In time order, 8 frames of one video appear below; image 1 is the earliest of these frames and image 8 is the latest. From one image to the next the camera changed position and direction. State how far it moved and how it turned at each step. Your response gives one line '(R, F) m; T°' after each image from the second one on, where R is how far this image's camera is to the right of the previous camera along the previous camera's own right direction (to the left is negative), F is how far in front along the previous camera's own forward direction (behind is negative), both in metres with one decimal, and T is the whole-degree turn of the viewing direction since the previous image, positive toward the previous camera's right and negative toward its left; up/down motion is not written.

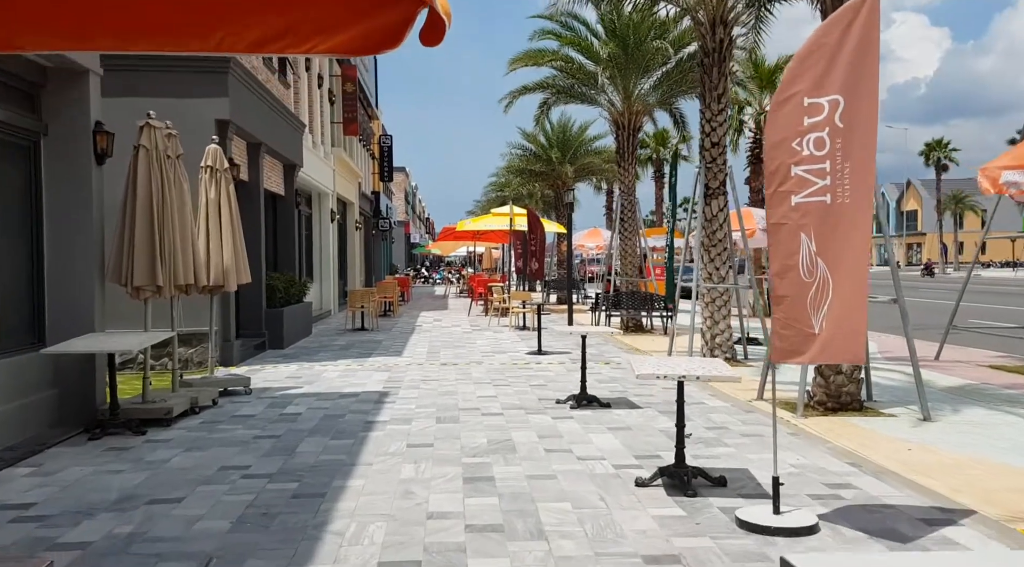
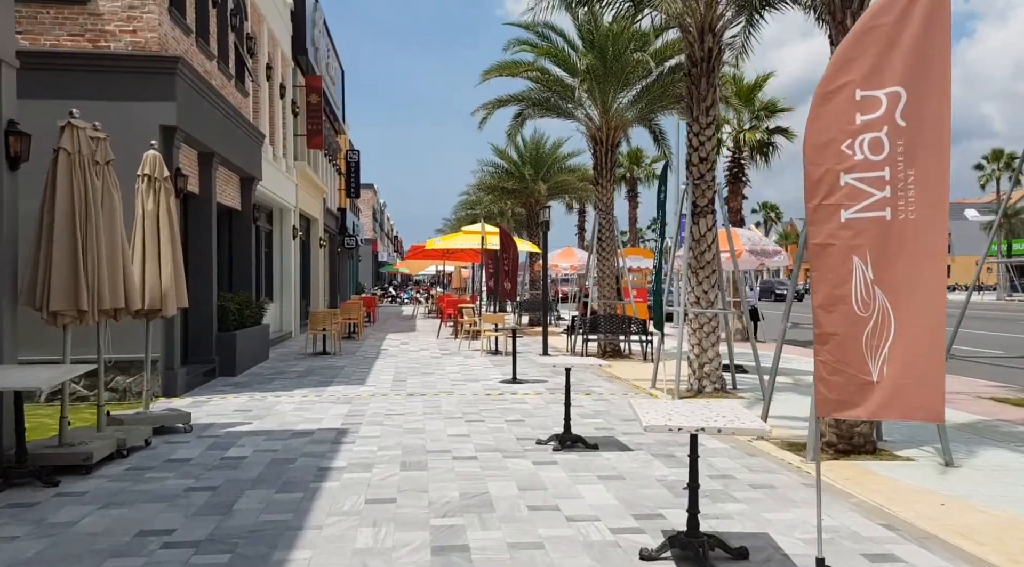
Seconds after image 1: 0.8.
(-0.1, +0.9) m; +2°
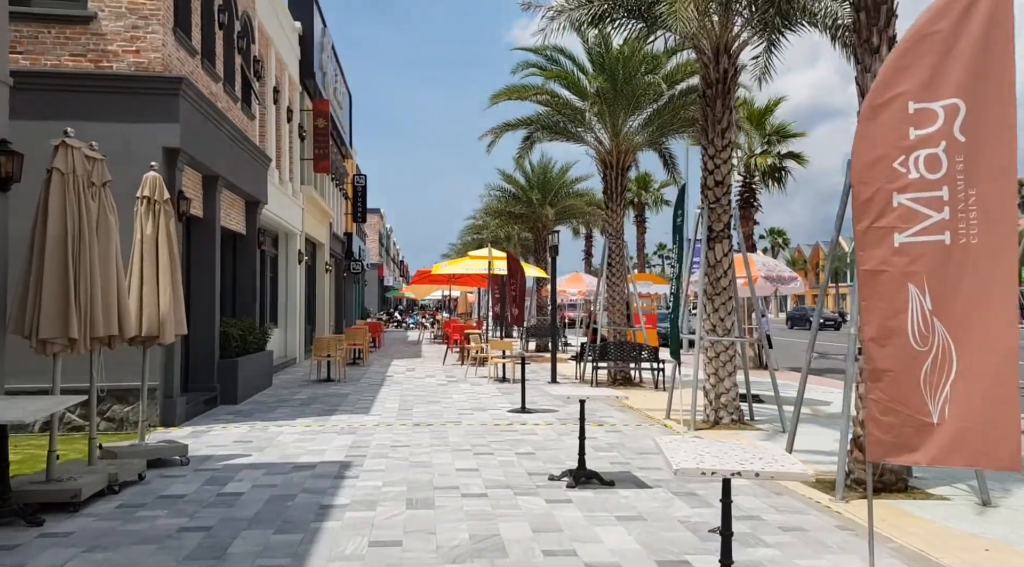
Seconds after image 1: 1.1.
(-0.1, +0.3) m; 0°
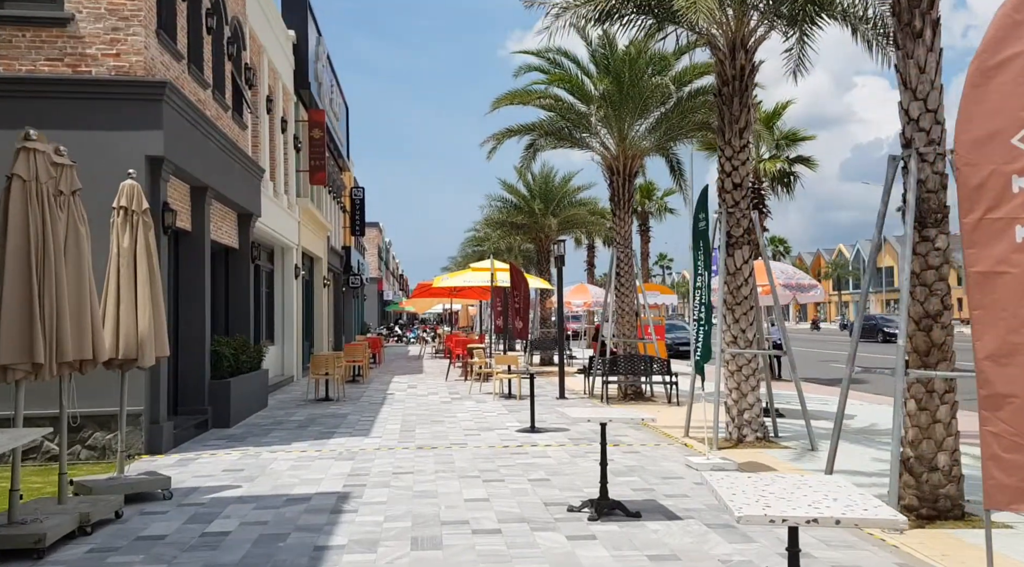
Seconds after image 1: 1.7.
(-0.1, +0.7) m; 0°
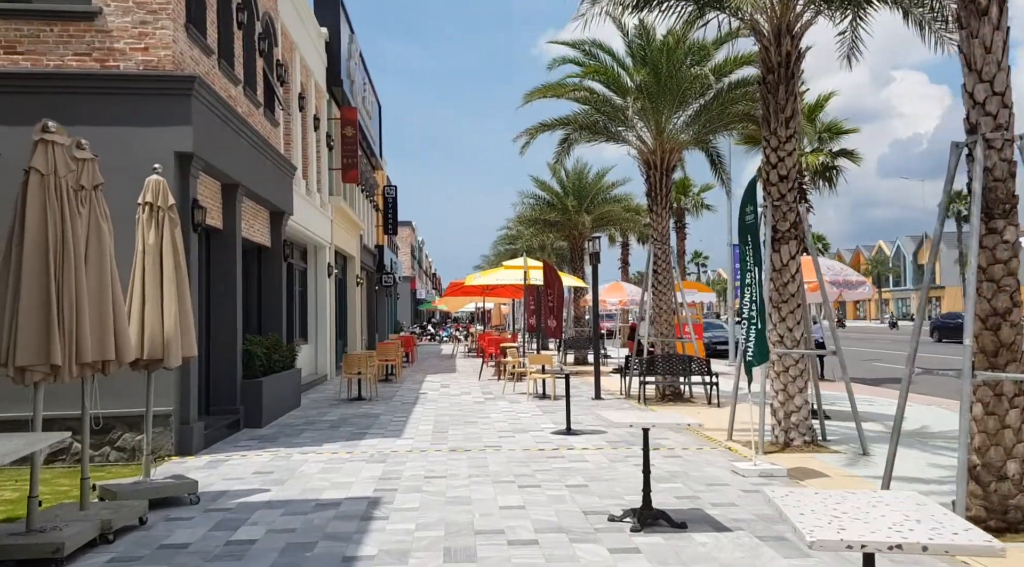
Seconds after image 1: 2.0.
(0.0, +0.3) m; -2°
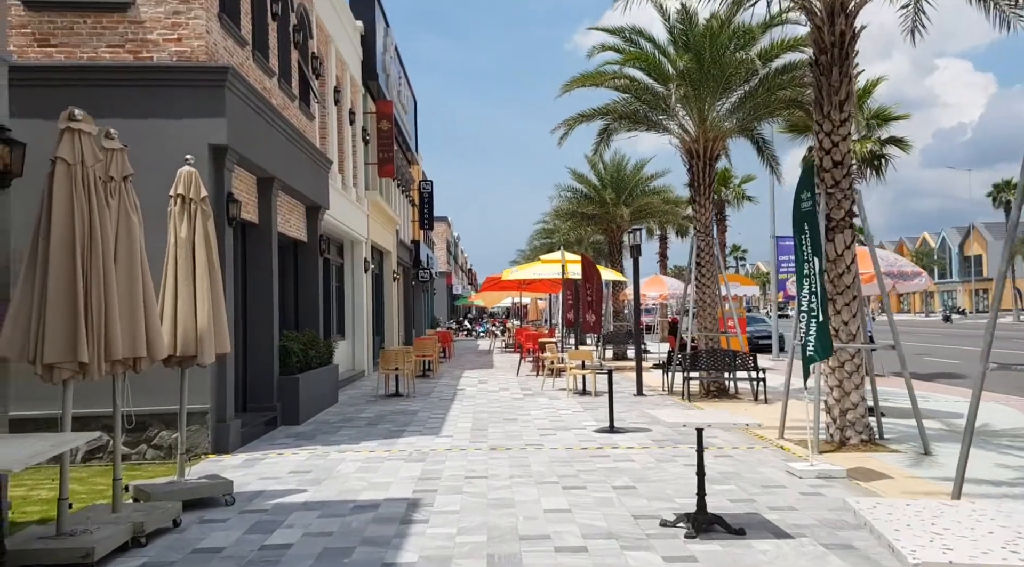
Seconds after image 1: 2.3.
(-0.1, +0.3) m; -3°
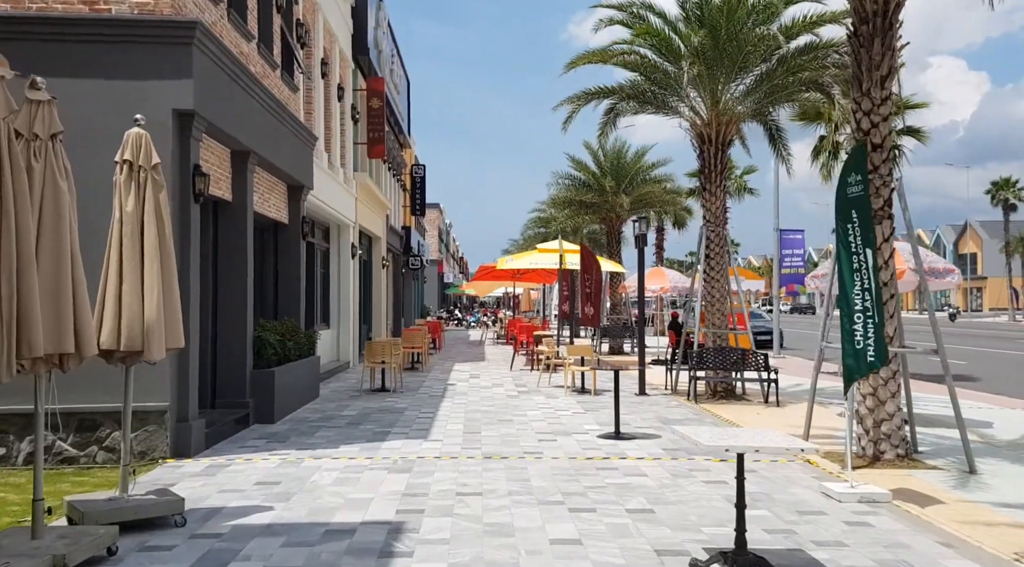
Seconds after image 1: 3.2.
(-0.1, +1.0) m; +1°
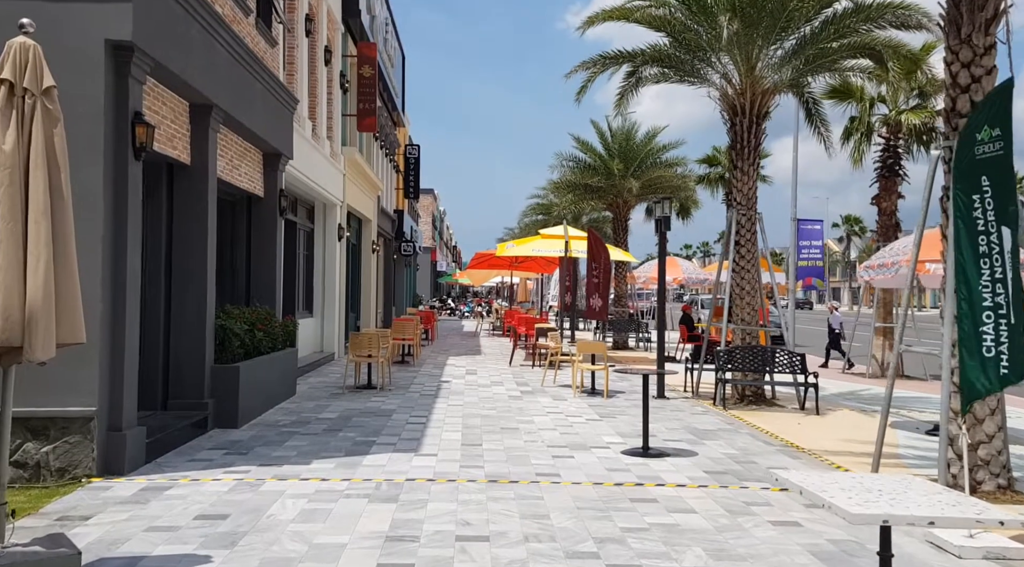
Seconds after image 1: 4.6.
(-0.2, +1.7) m; +1°
